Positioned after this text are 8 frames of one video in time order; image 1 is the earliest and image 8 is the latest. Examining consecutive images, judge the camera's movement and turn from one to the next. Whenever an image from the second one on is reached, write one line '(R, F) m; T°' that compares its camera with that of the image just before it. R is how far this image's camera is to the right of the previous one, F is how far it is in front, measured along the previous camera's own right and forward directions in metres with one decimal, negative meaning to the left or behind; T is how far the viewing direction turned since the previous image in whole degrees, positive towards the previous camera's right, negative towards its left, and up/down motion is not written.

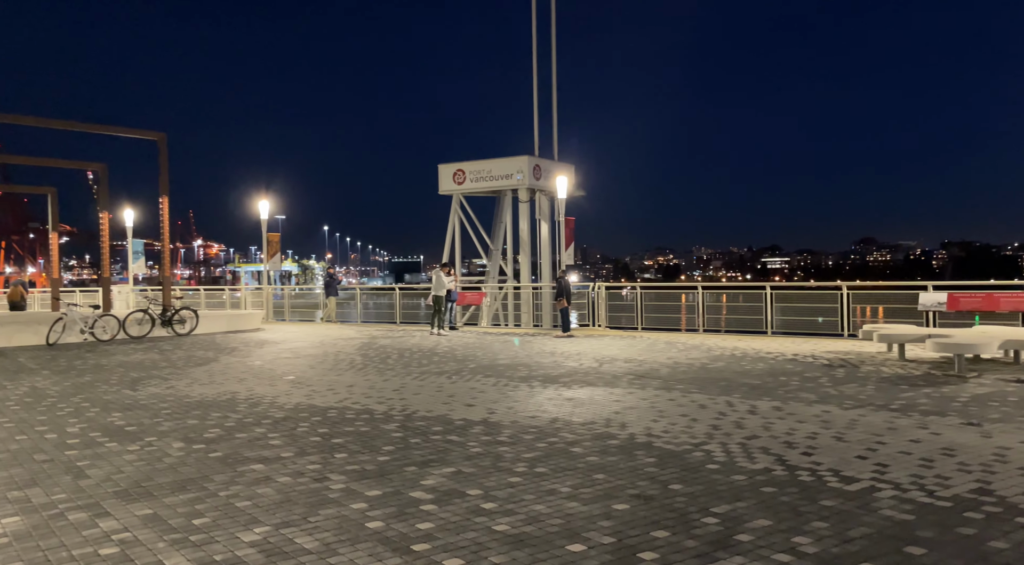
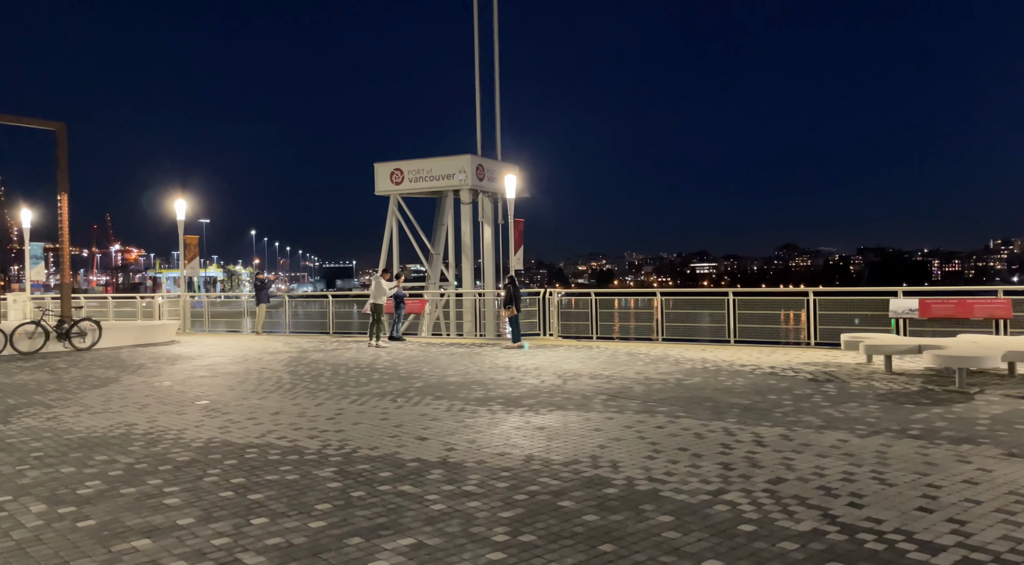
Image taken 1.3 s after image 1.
(-0.3, +1.8) m; +4°
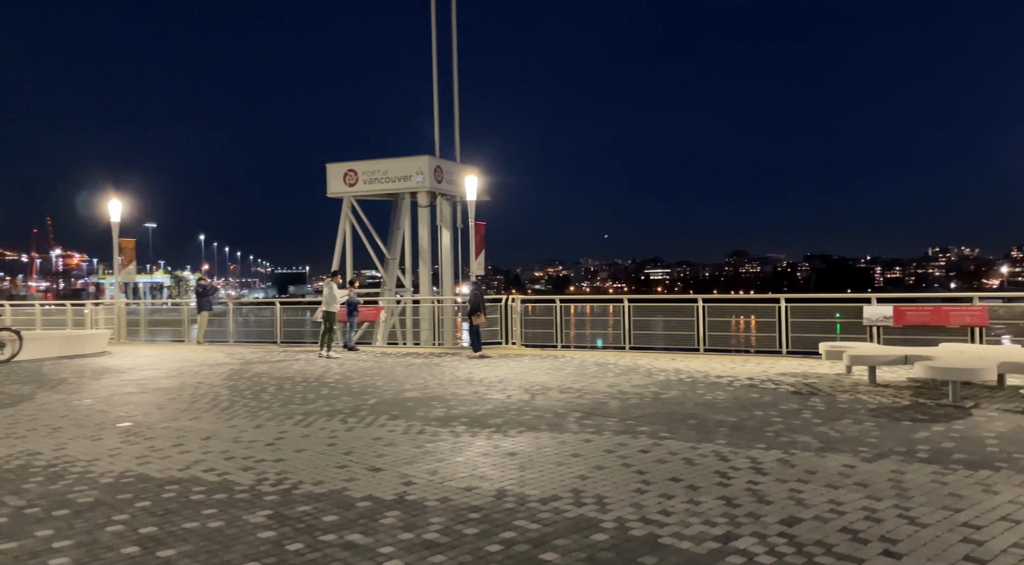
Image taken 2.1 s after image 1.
(-0.1, +1.1) m; +3°
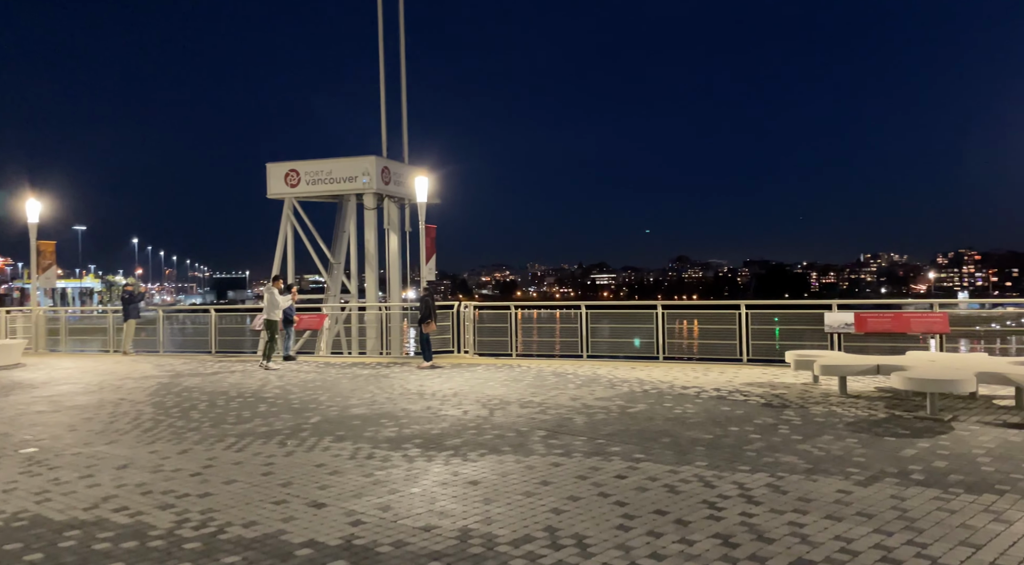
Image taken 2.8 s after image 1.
(-0.1, +0.9) m; +3°
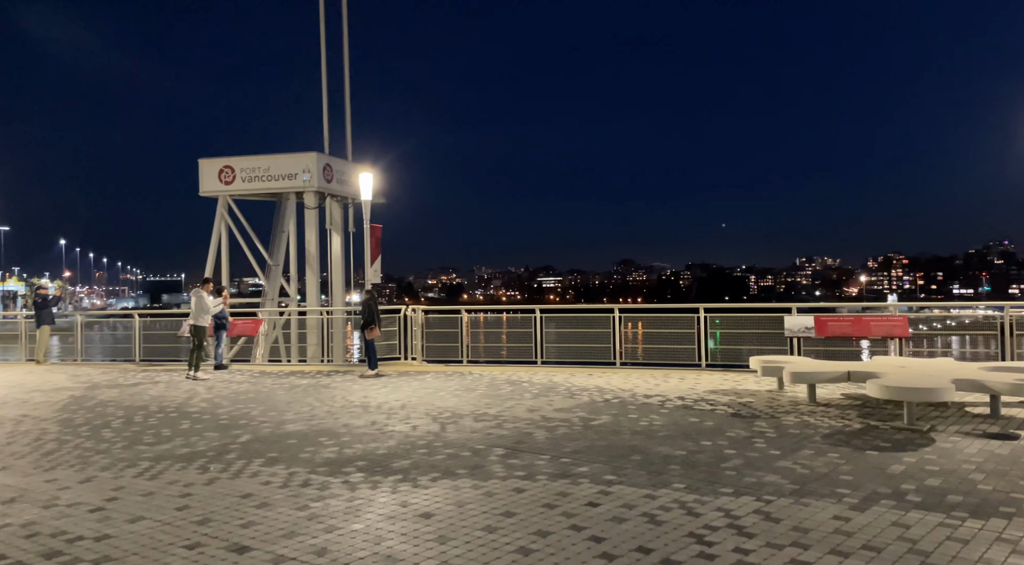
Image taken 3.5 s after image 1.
(-0.1, +0.9) m; +3°
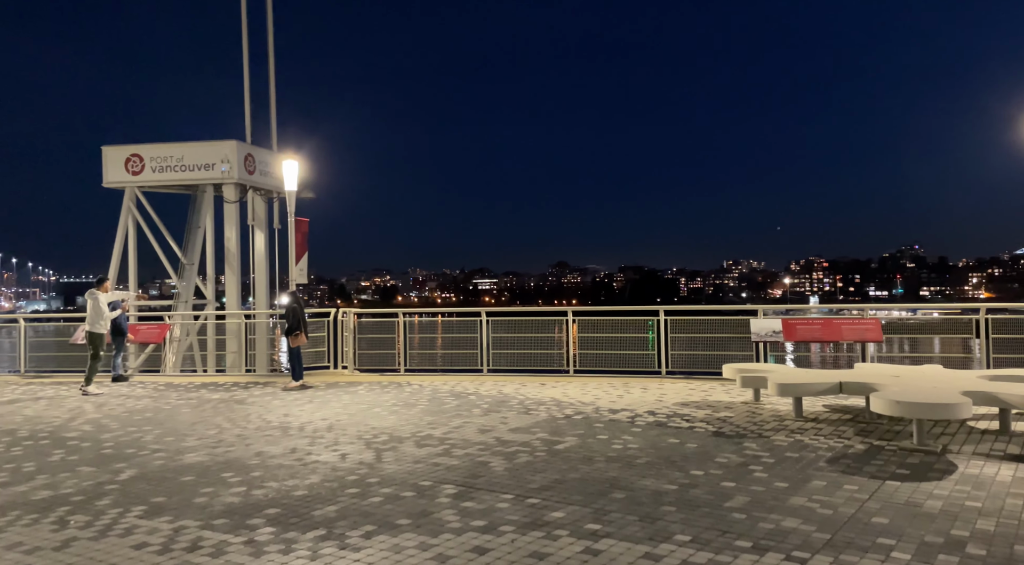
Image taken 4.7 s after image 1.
(-0.2, +1.7) m; +4°
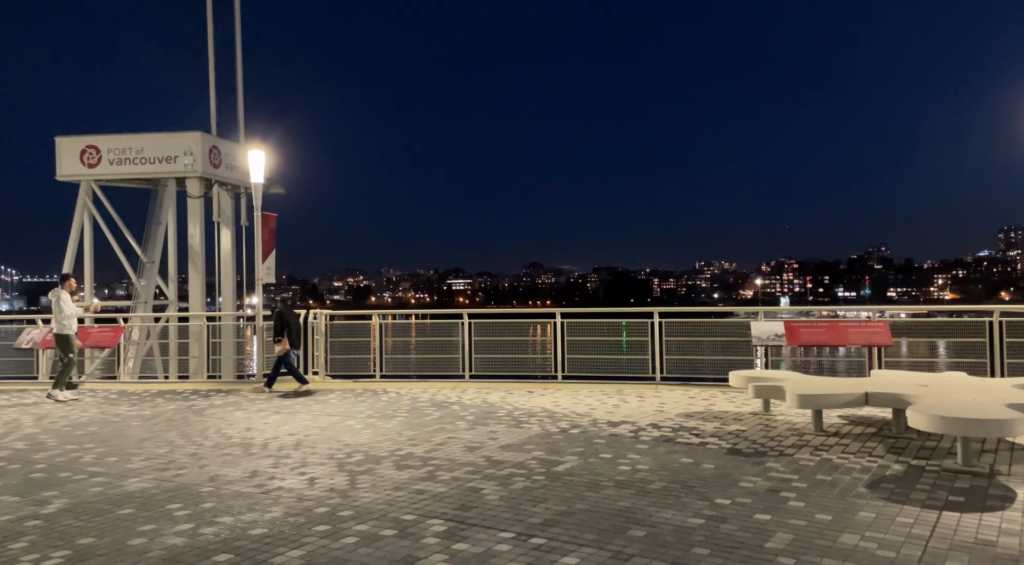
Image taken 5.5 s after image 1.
(-0.2, +1.2) m; +2°
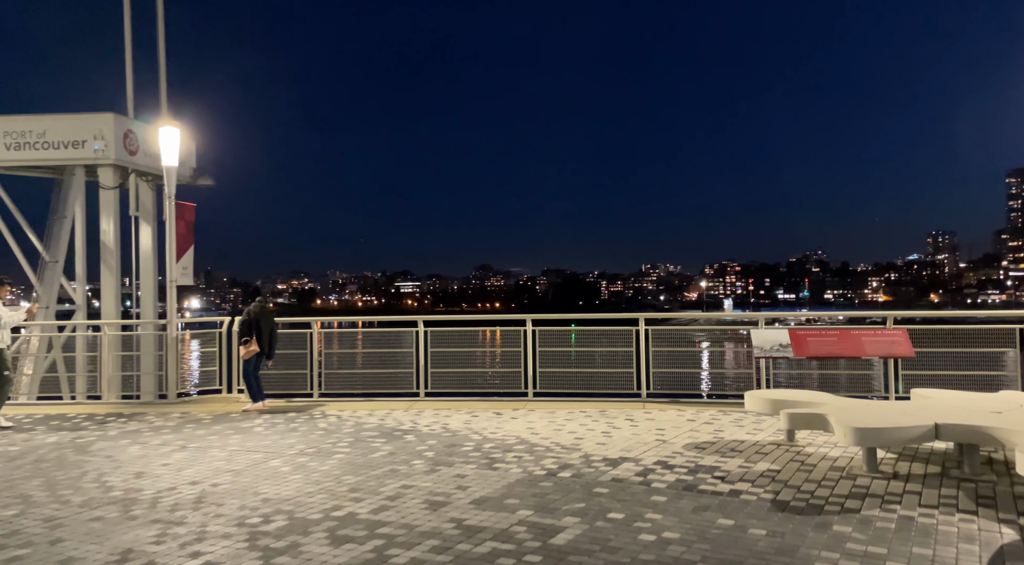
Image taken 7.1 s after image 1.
(-0.2, +2.3) m; +3°
